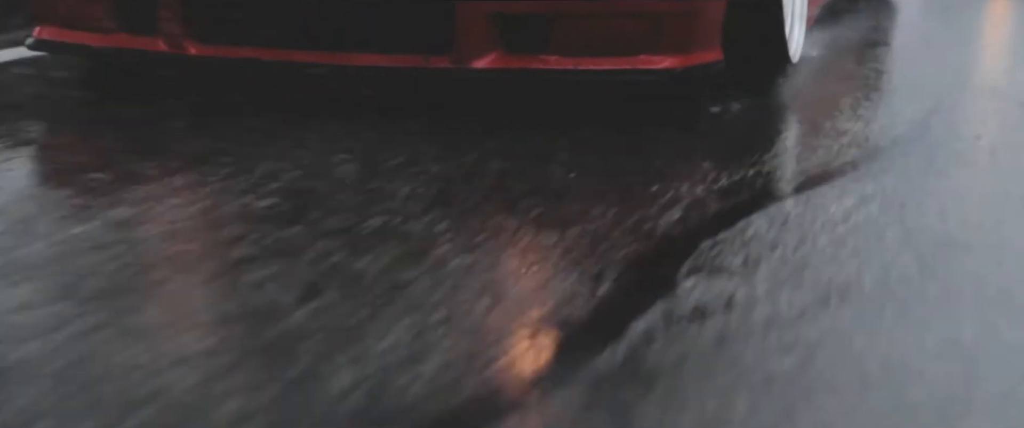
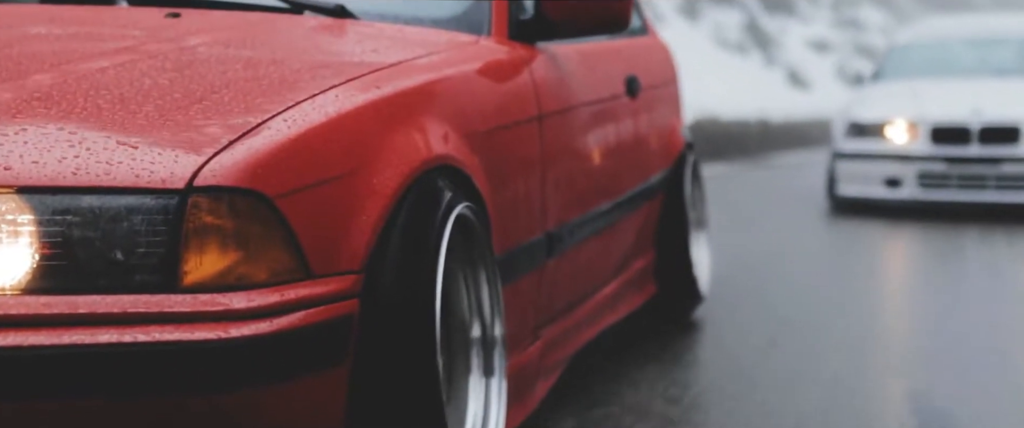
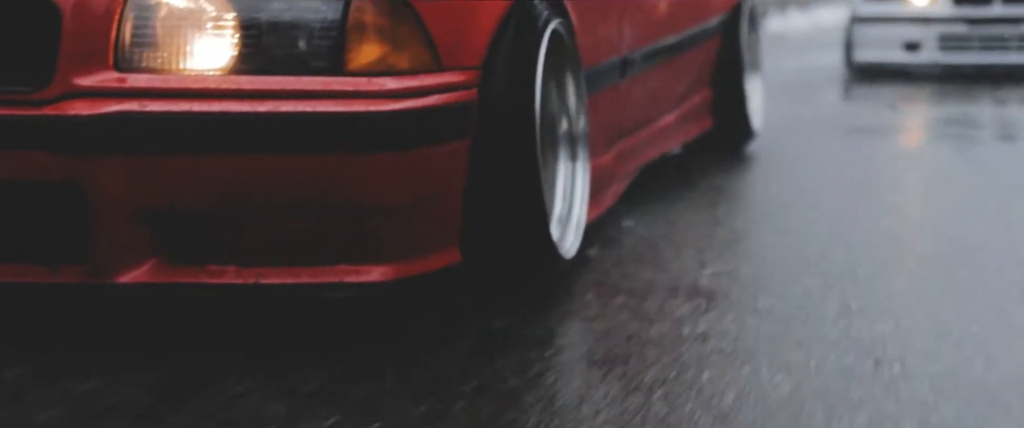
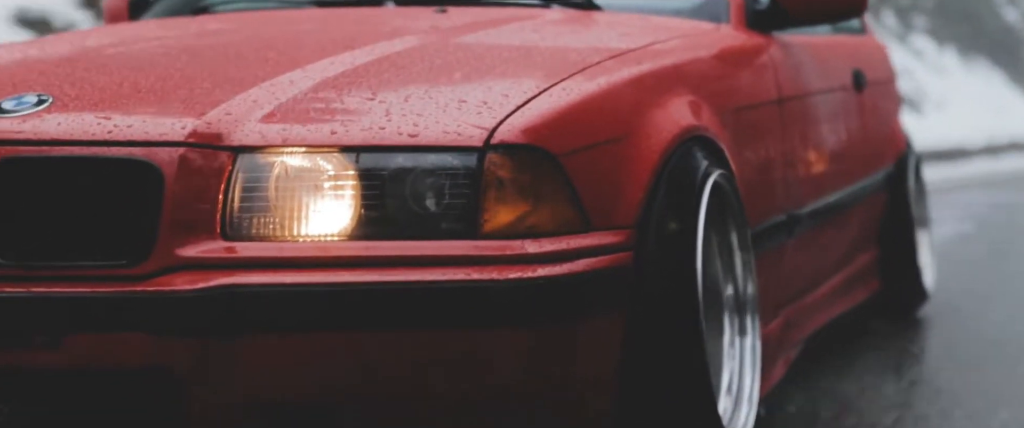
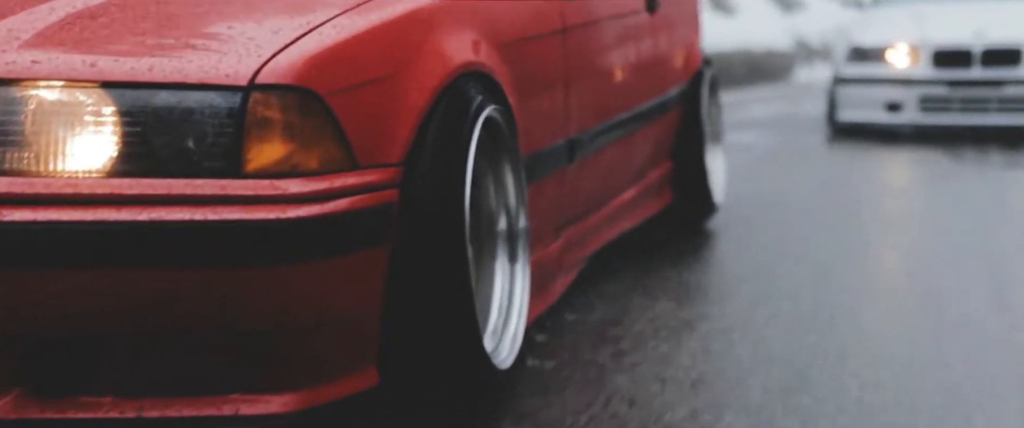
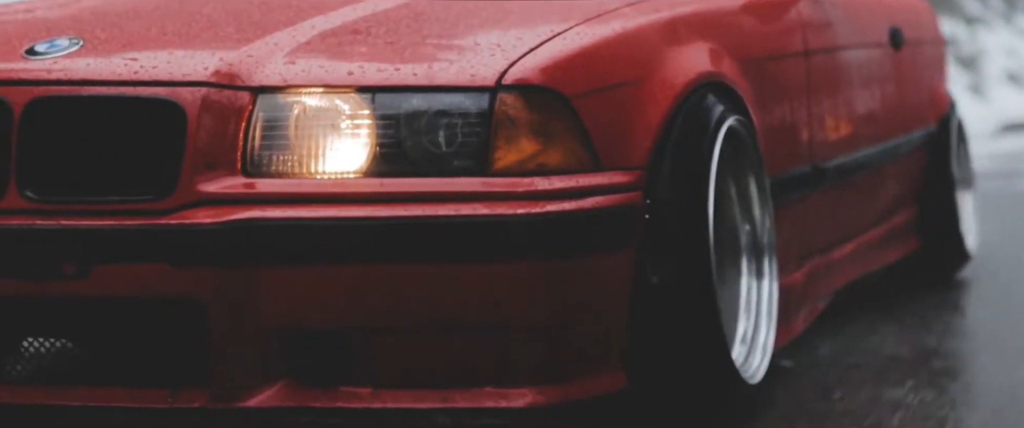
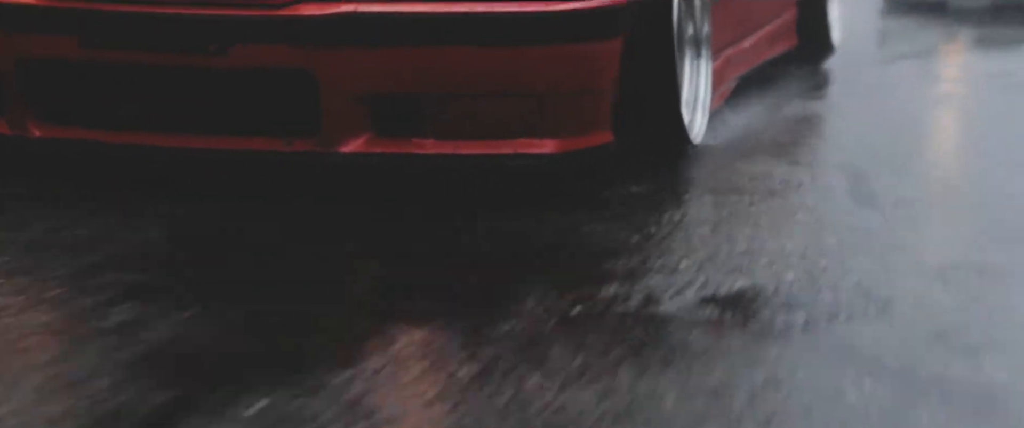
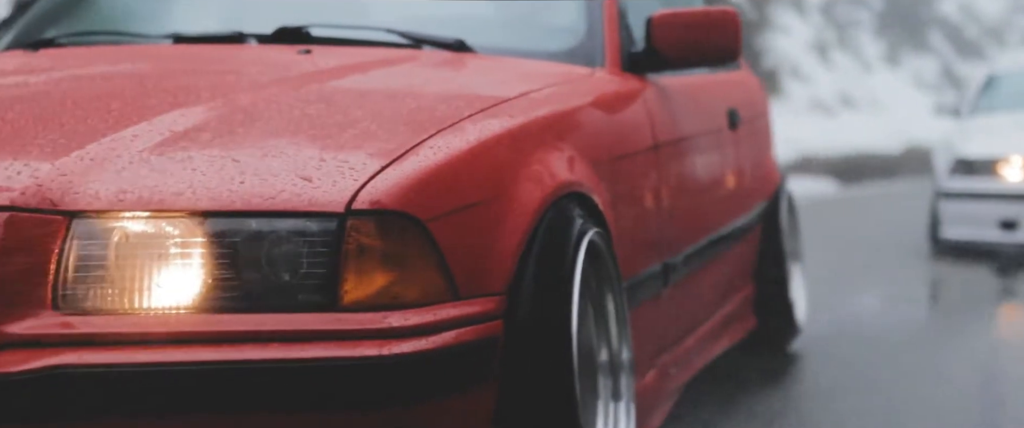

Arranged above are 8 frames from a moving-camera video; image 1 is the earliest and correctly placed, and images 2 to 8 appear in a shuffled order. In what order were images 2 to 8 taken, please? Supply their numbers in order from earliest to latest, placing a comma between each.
7, 3, 5, 2, 8, 4, 6
